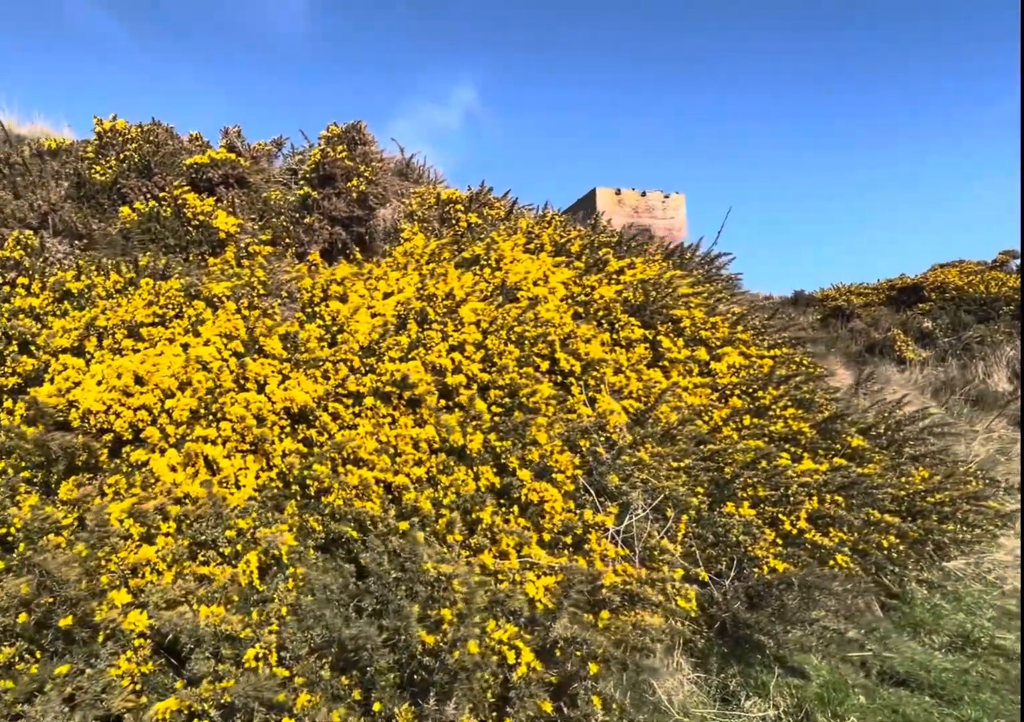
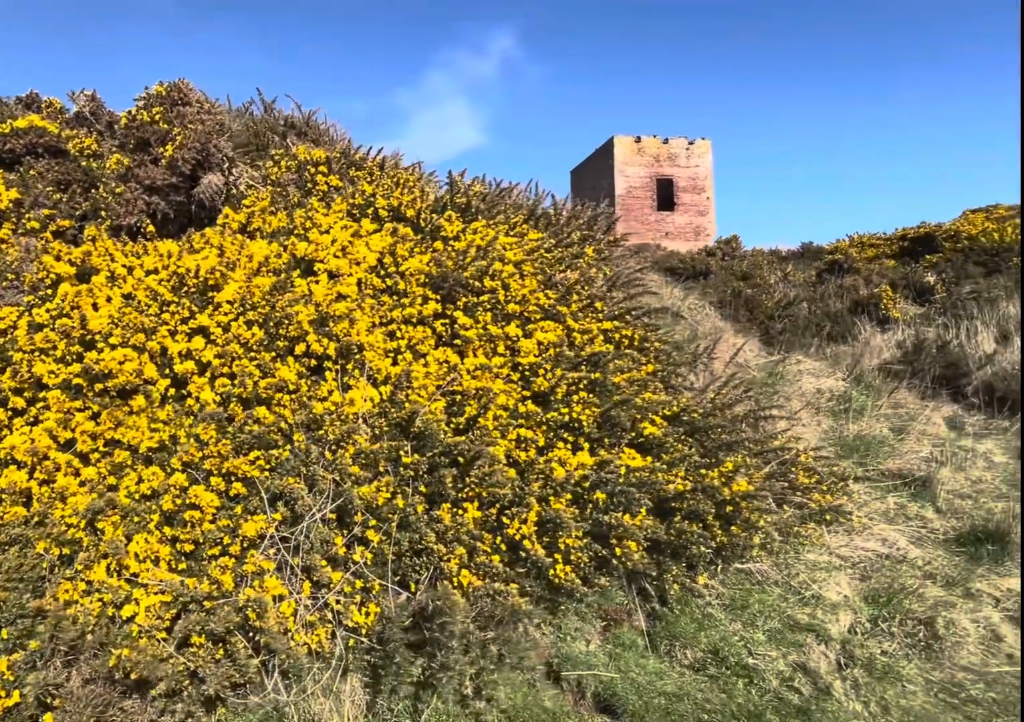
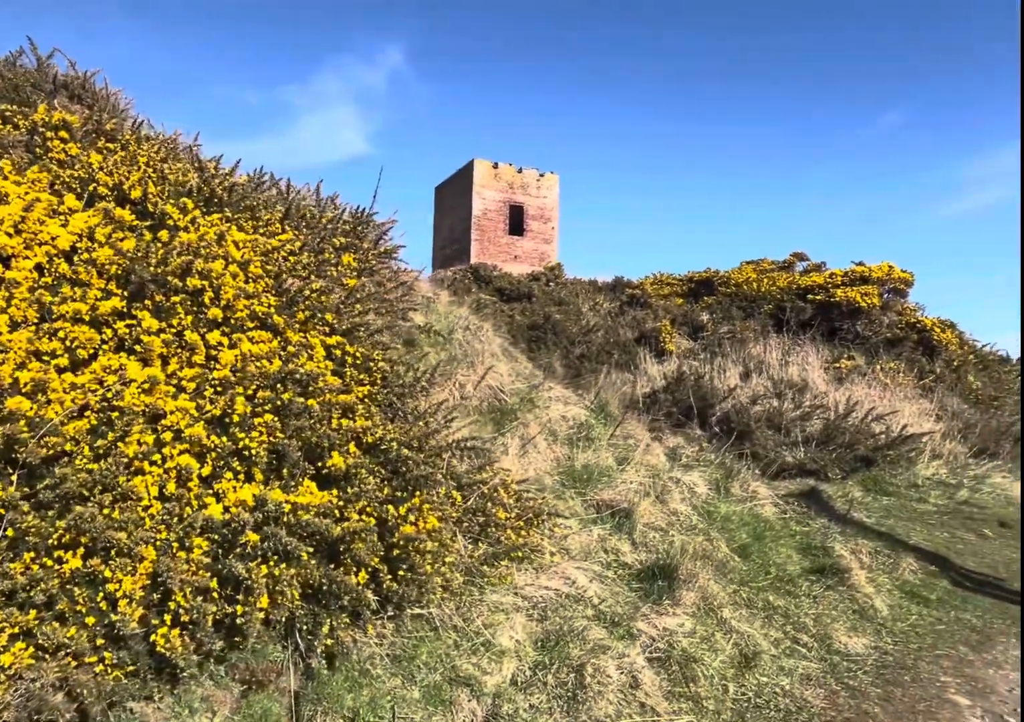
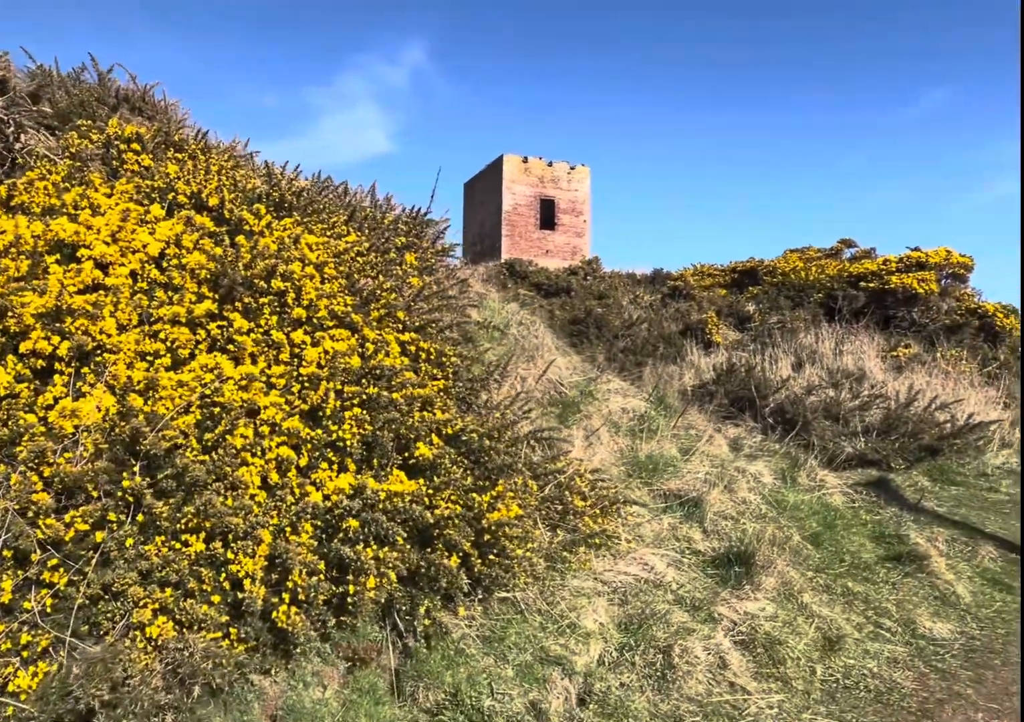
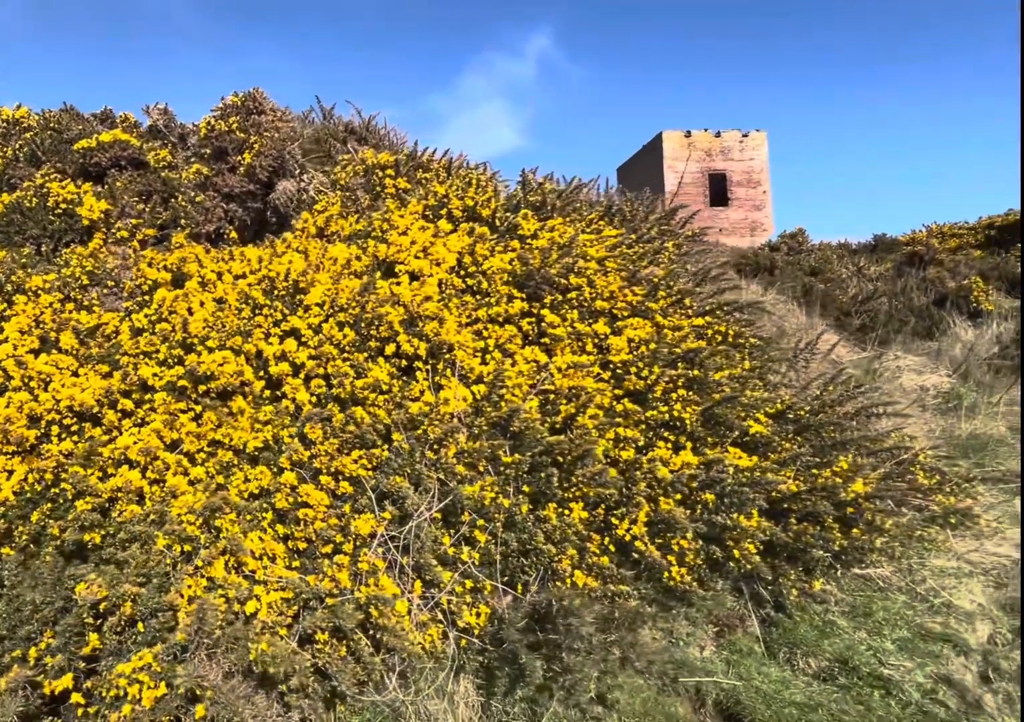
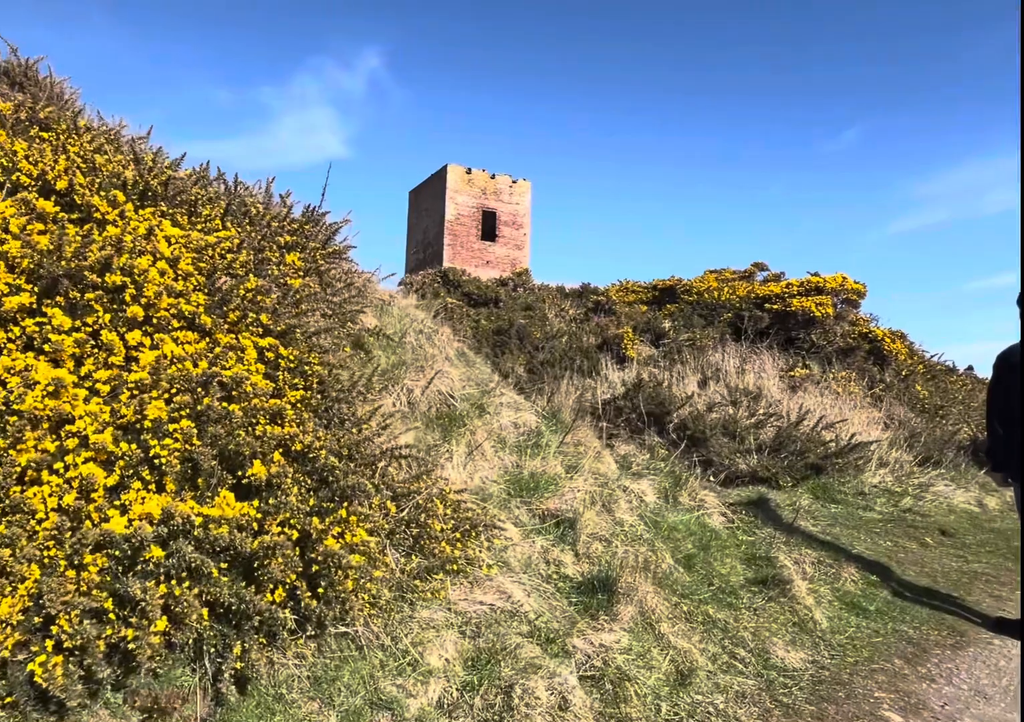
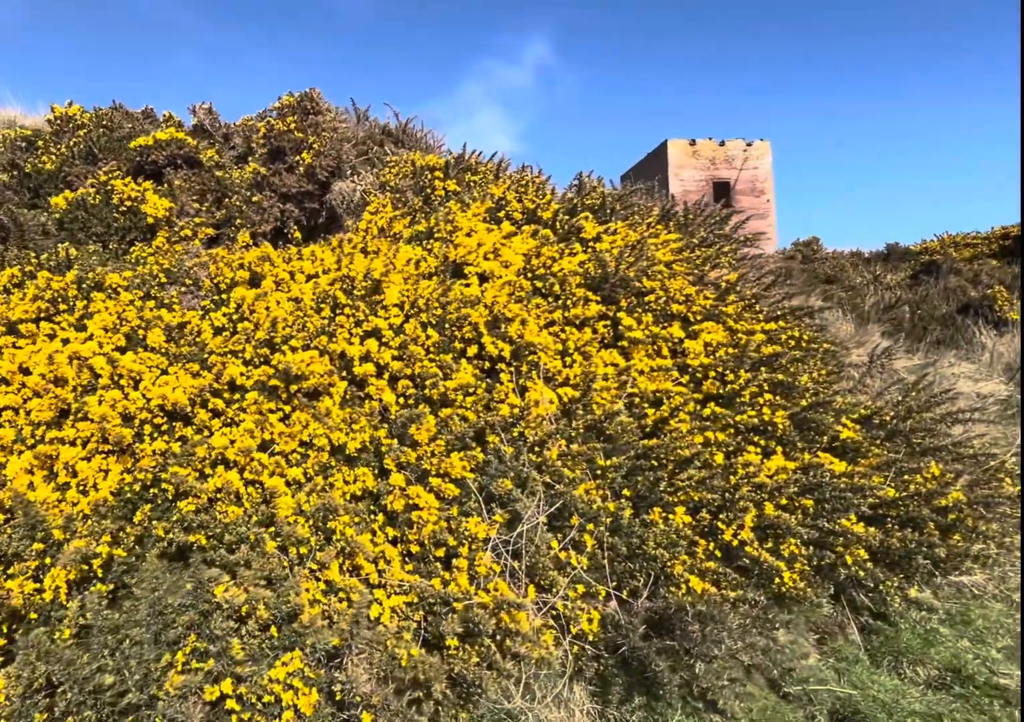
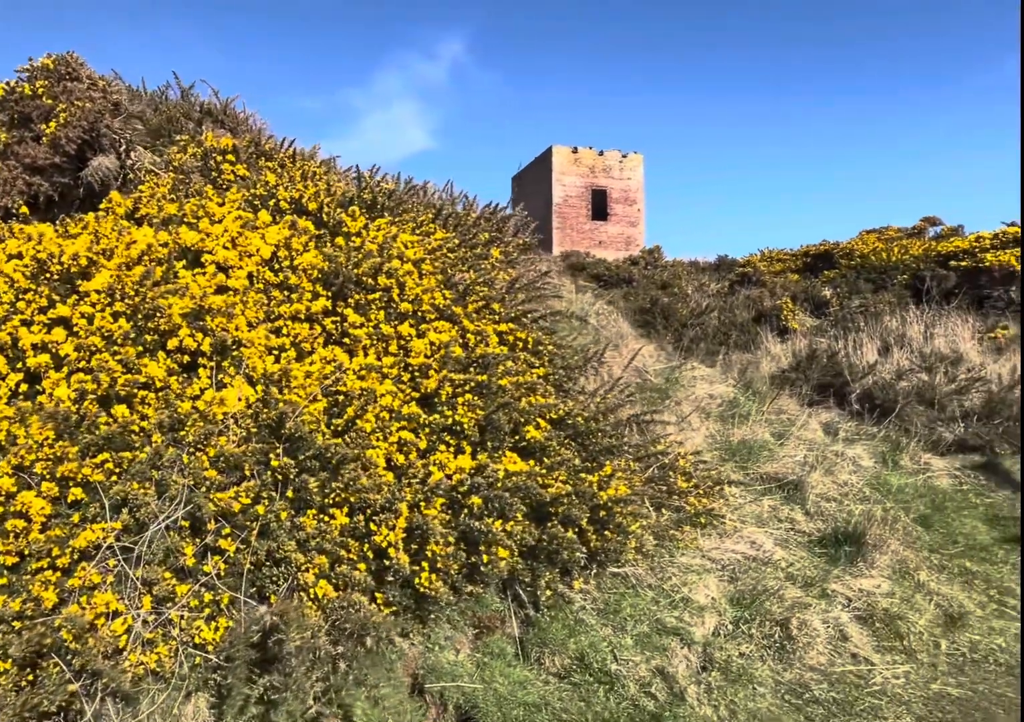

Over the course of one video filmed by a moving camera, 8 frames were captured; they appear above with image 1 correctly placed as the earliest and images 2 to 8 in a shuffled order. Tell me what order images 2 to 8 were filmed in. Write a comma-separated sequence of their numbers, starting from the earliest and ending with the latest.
7, 5, 2, 8, 4, 3, 6
